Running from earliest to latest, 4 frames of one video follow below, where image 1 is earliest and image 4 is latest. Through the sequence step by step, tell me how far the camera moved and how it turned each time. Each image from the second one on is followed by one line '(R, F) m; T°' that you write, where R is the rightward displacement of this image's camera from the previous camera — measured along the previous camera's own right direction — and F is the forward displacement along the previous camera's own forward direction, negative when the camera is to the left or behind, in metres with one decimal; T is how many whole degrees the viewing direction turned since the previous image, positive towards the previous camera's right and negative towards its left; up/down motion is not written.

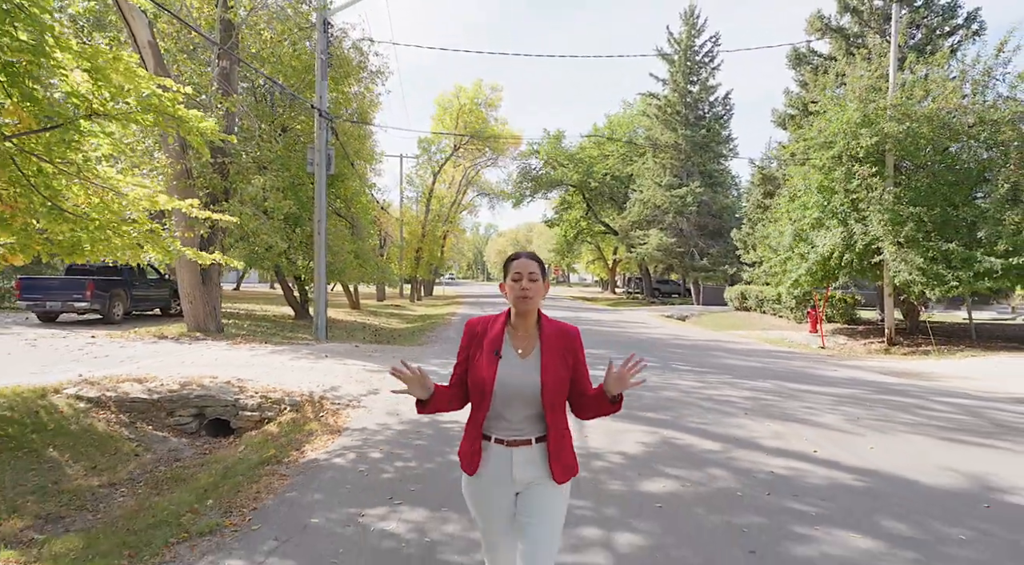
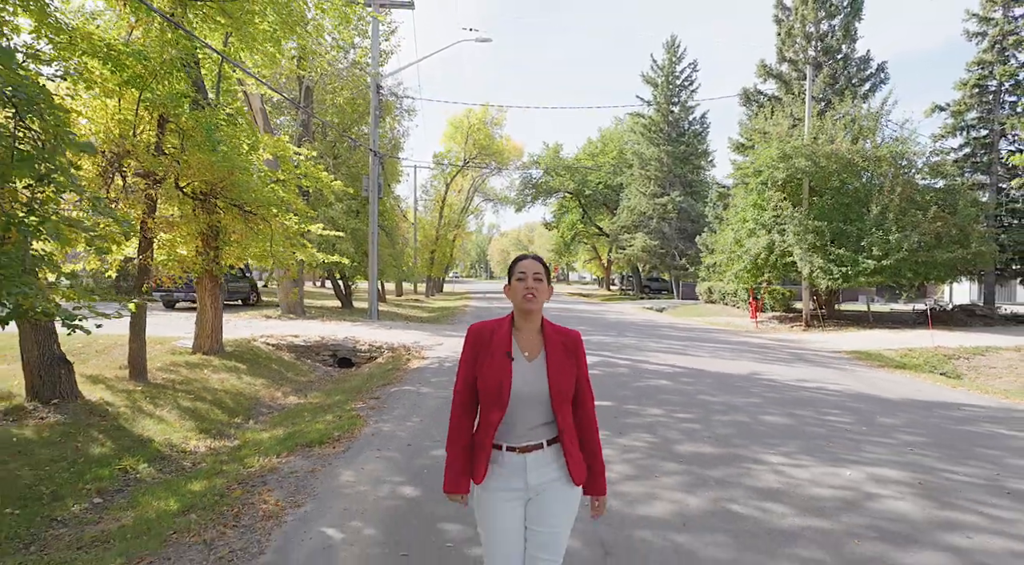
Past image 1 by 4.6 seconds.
(-0.1, -5.3) m; 0°
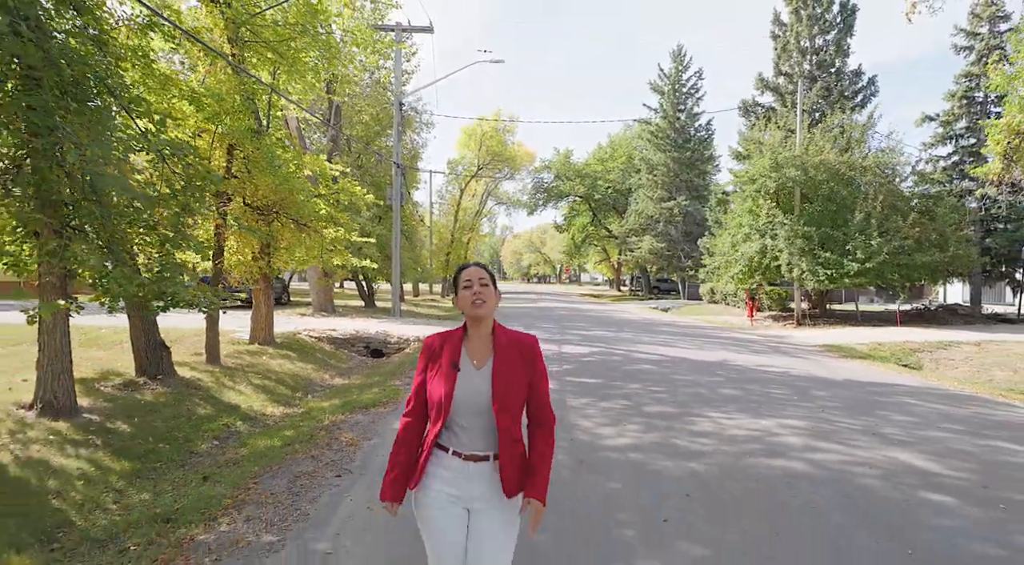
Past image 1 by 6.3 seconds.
(+0.1, -1.8) m; -1°
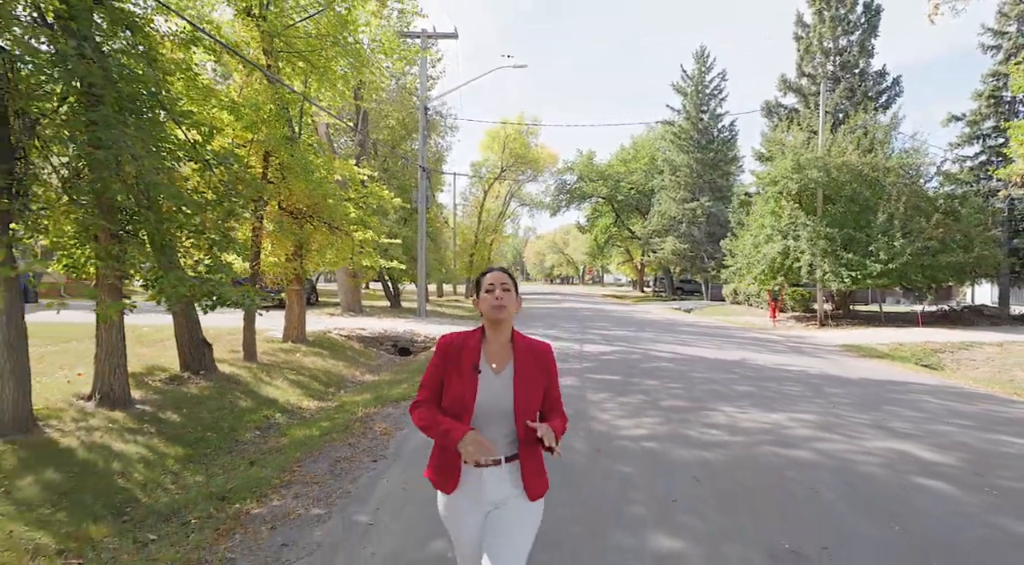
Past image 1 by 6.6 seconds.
(0.0, -0.4) m; -2°
